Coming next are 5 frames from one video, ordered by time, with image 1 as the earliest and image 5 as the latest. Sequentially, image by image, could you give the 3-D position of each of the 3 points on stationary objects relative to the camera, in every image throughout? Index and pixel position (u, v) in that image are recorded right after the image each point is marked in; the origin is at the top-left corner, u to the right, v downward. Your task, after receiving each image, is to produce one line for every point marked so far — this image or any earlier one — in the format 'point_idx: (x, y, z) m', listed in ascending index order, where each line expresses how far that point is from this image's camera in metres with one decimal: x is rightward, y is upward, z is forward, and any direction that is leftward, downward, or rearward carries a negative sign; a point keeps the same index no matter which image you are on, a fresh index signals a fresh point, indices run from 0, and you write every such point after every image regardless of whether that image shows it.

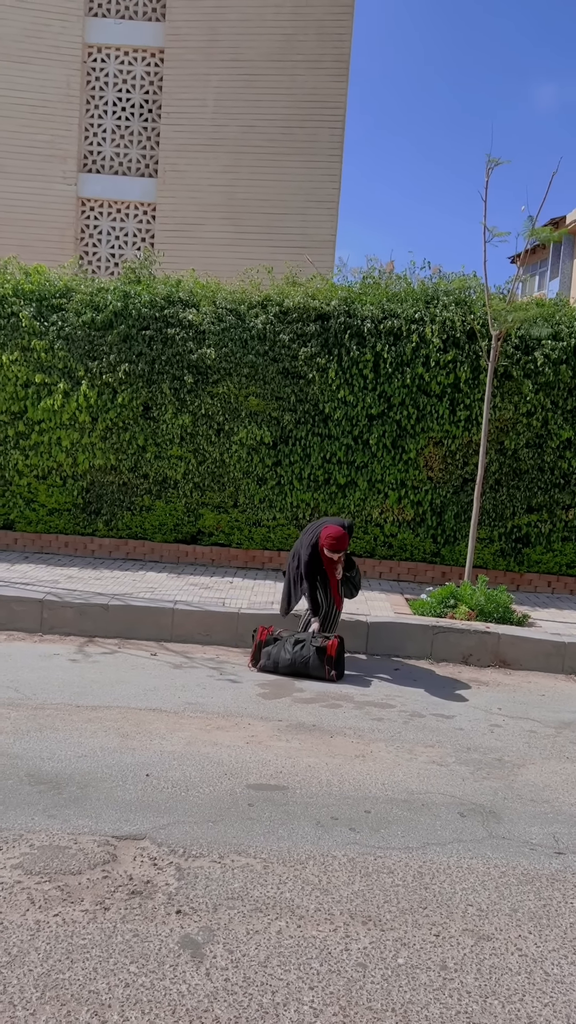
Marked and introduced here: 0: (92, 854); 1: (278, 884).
0: (-0.7, -1.3, +3.2) m
1: (0.0, -1.3, +3.1) m
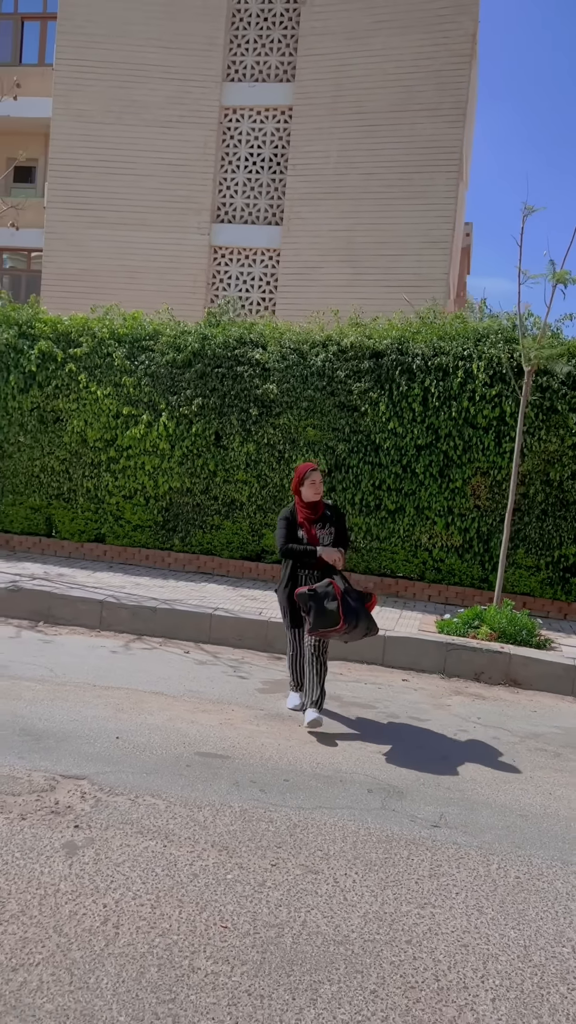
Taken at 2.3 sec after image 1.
0: (-1.2, -1.3, +4.1) m
1: (-0.5, -1.4, +3.8) m
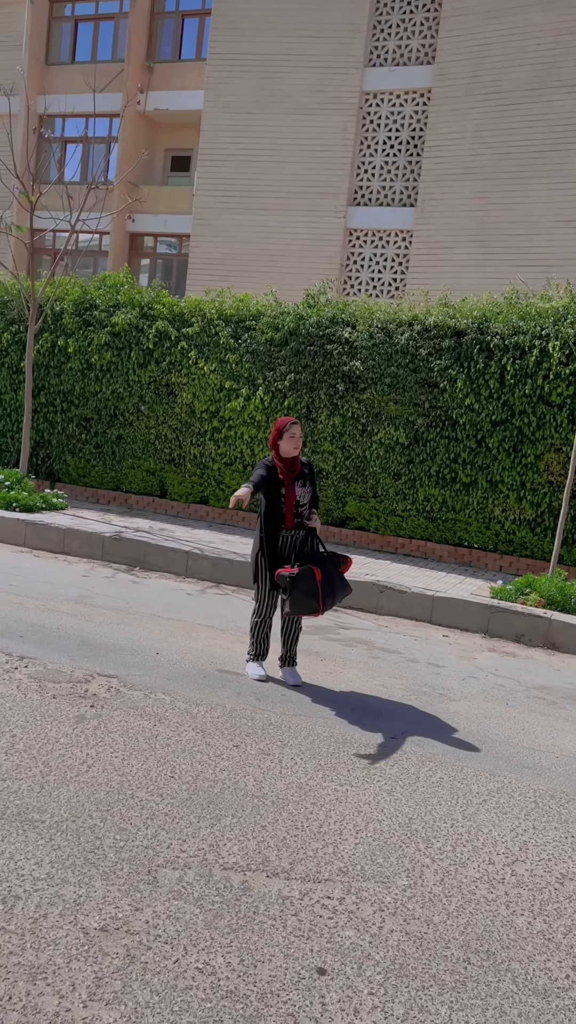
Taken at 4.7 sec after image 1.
0: (-1.2, -1.0, +5.1) m
1: (-0.6, -1.1, +4.7) m
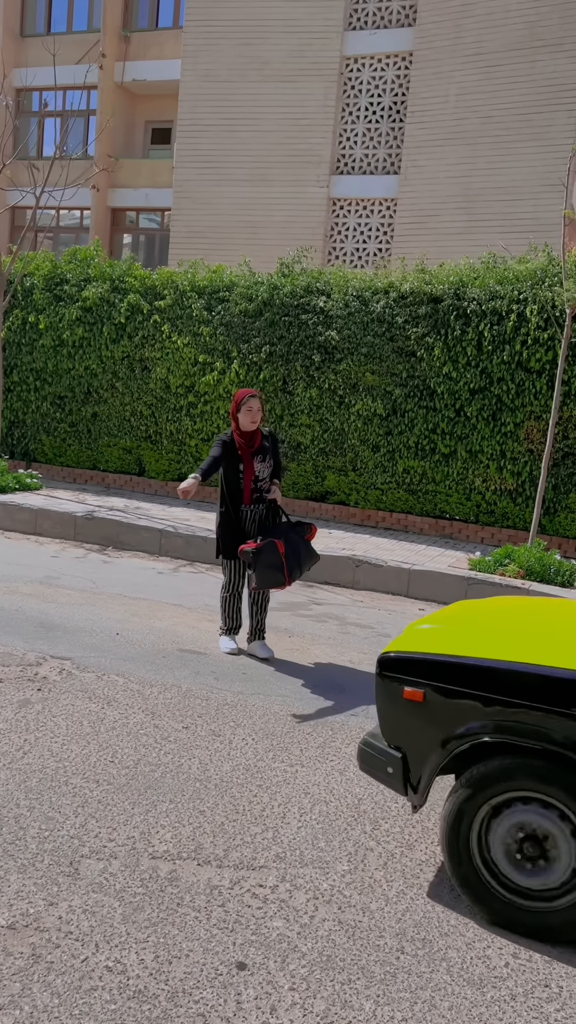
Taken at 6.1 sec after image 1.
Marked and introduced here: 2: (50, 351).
0: (-1.5, -0.8, +4.9) m
1: (-0.9, -0.9, +4.6) m
2: (-3.1, +2.1, +11.3) m
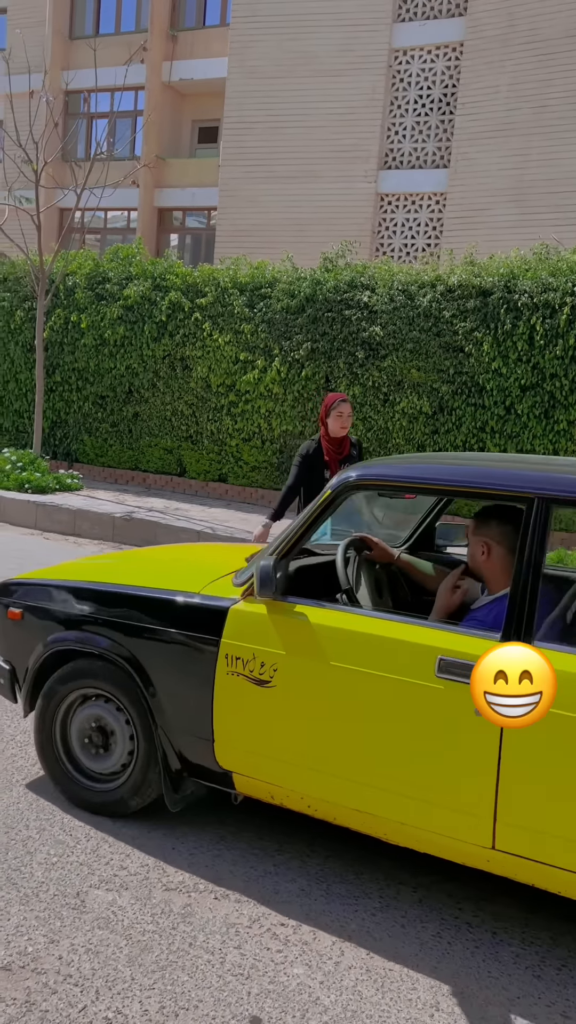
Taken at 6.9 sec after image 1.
0: (-1.3, -0.8, +4.7) m
1: (-0.7, -1.0, +4.4) m
2: (-2.5, +2.1, +11.3) m
